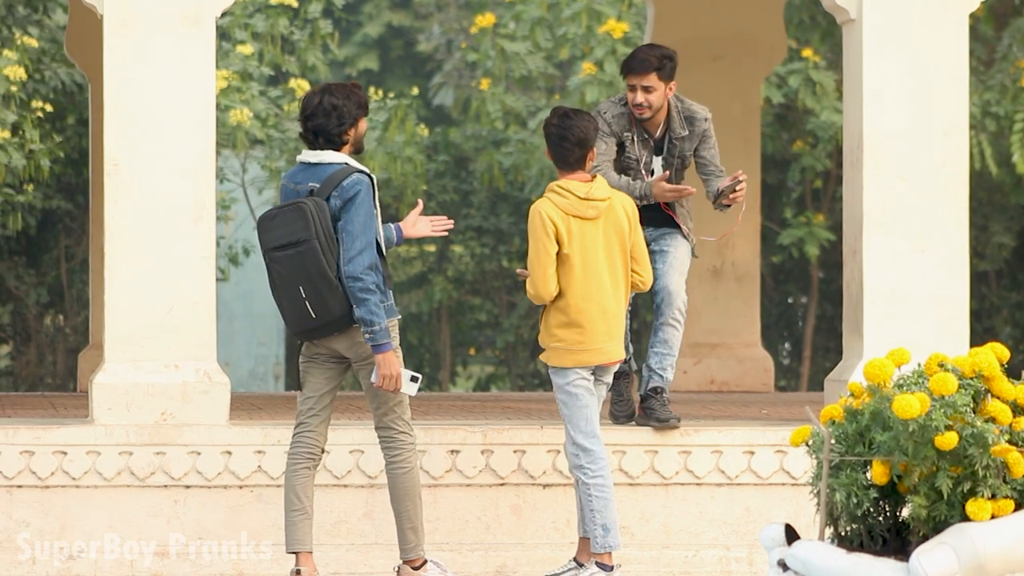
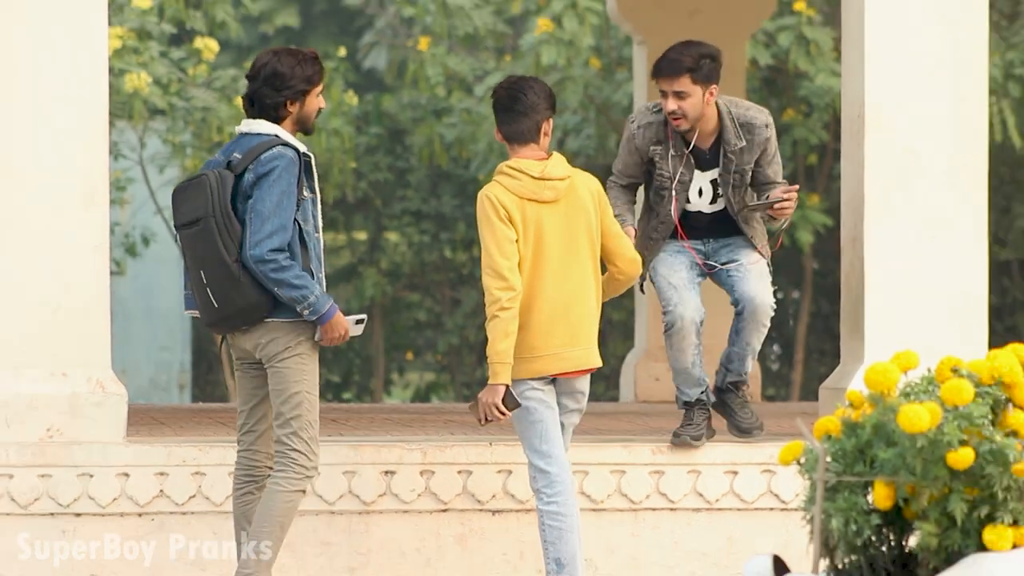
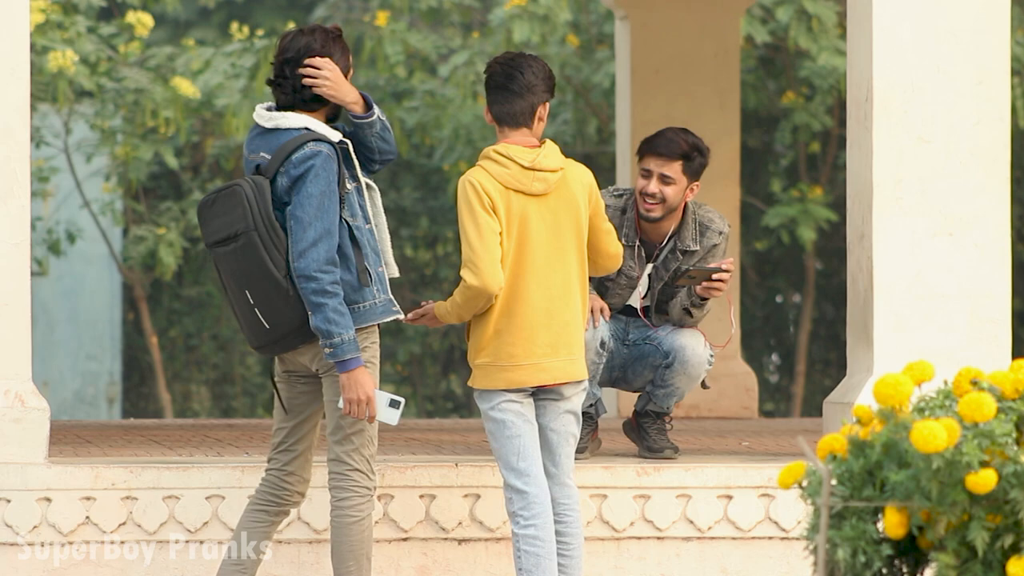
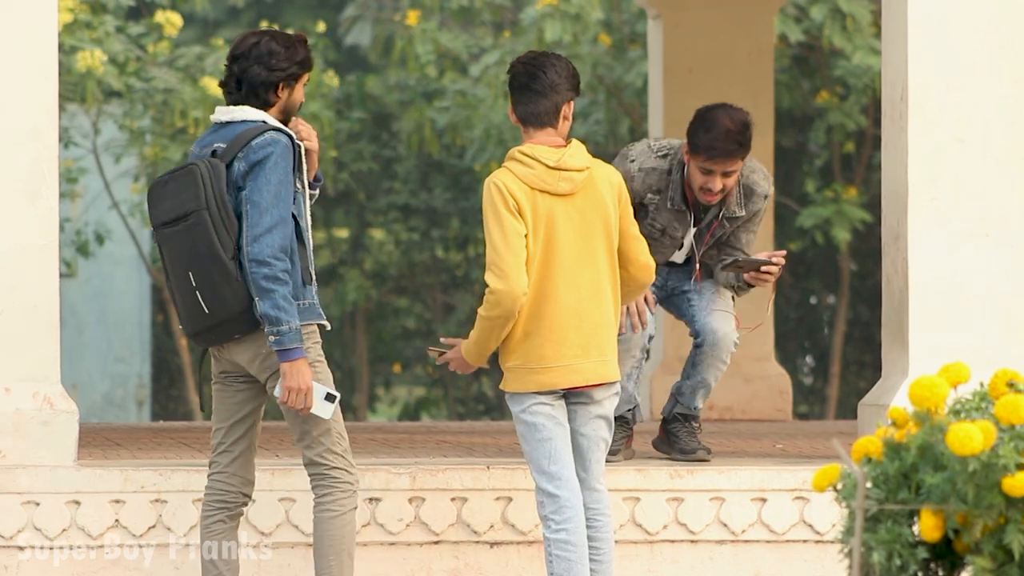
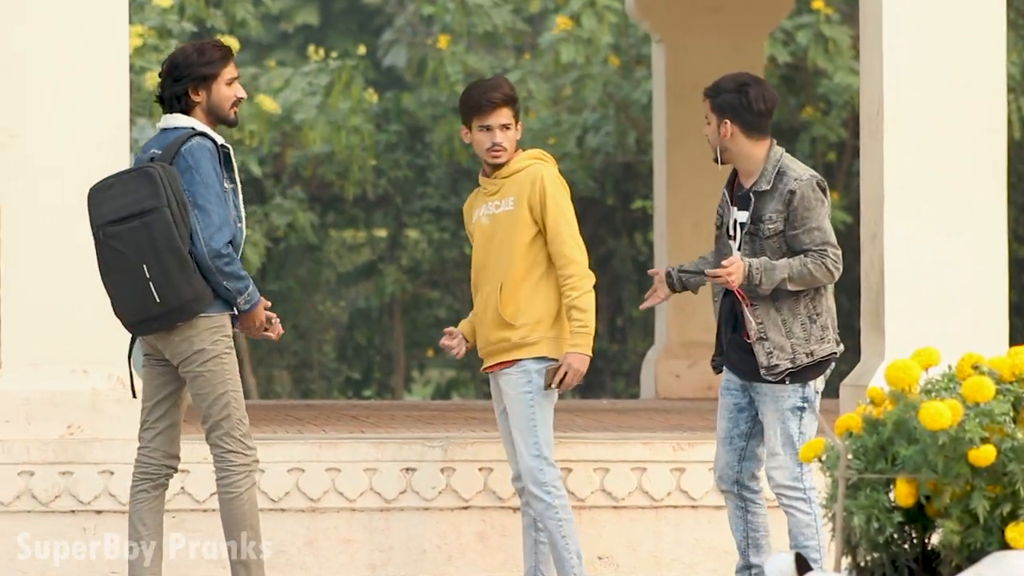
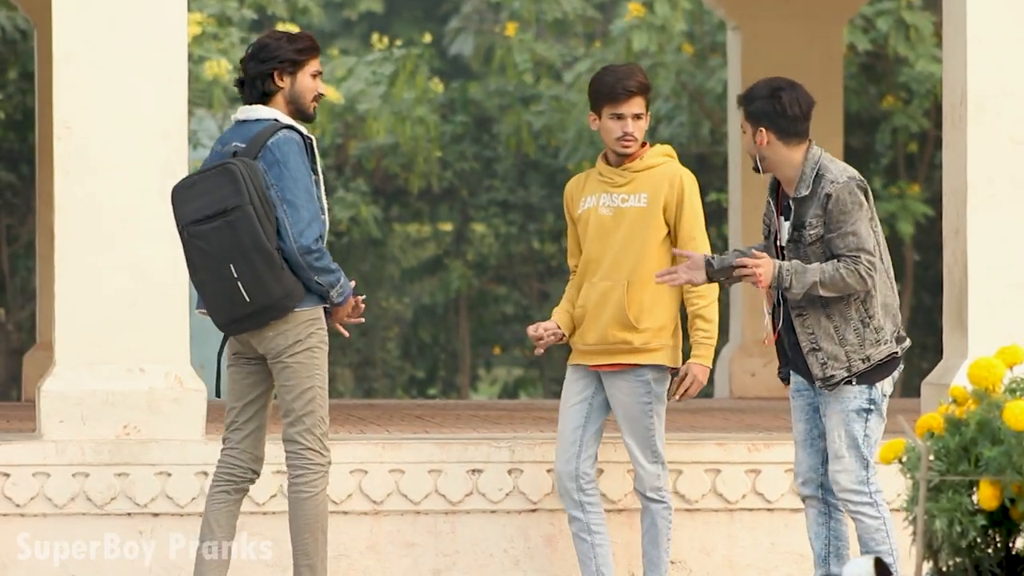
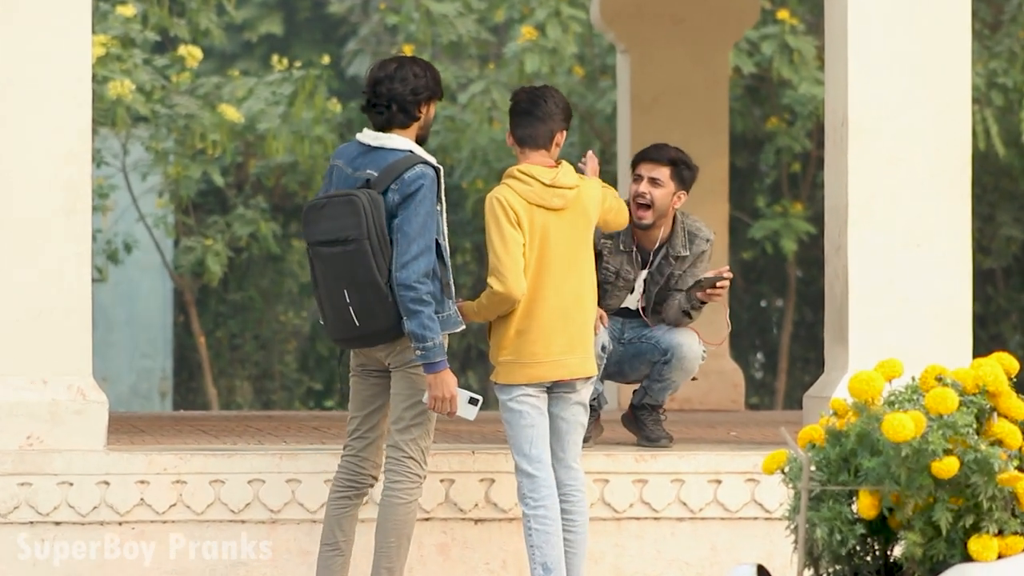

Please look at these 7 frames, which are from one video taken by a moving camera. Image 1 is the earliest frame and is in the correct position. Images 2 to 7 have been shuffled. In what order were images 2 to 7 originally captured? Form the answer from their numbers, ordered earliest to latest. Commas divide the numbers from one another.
7, 3, 4, 2, 5, 6
